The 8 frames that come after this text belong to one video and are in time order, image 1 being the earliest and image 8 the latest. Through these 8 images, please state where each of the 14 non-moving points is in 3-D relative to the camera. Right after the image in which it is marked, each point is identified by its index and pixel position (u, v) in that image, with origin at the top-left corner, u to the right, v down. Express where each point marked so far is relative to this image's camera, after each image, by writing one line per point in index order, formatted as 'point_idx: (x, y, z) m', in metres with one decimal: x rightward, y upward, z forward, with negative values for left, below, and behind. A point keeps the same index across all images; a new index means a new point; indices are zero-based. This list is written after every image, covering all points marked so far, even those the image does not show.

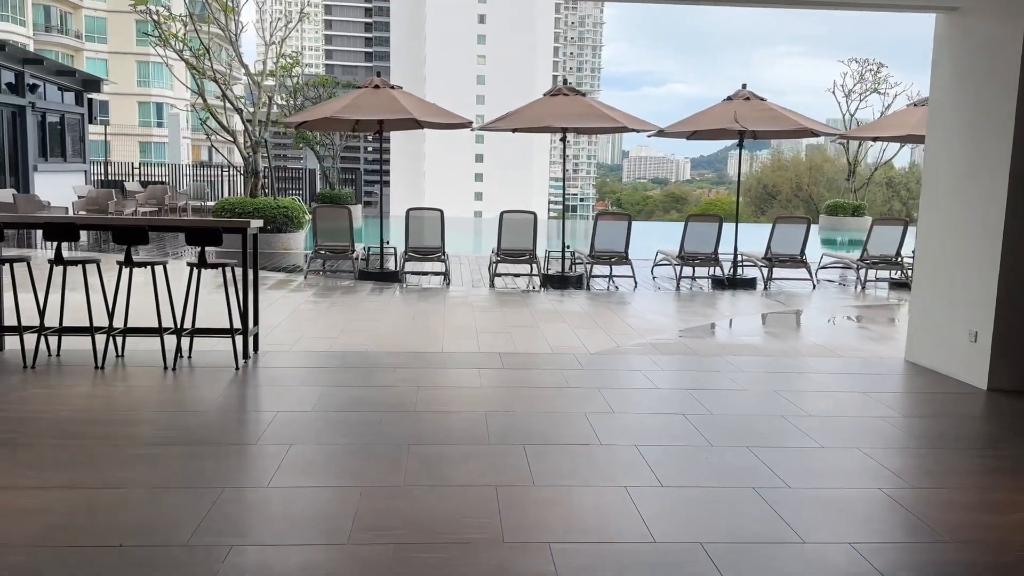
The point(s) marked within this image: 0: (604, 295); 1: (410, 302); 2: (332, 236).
0: (+1.0, -0.1, +9.1) m
1: (-1.0, -0.1, +7.9) m
2: (-2.1, +0.6, +9.7) m
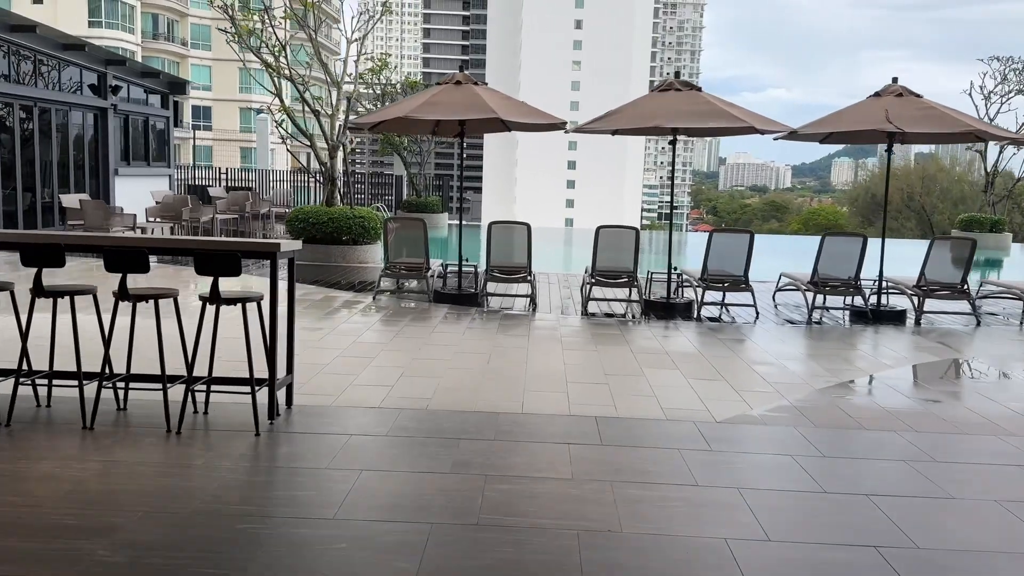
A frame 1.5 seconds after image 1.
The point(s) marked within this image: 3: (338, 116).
0: (+1.9, -0.4, +7.7) m
1: (-0.2, -0.4, +6.7) m
2: (-1.1, +0.4, +8.6) m
3: (-2.6, +2.5, +12.5) m
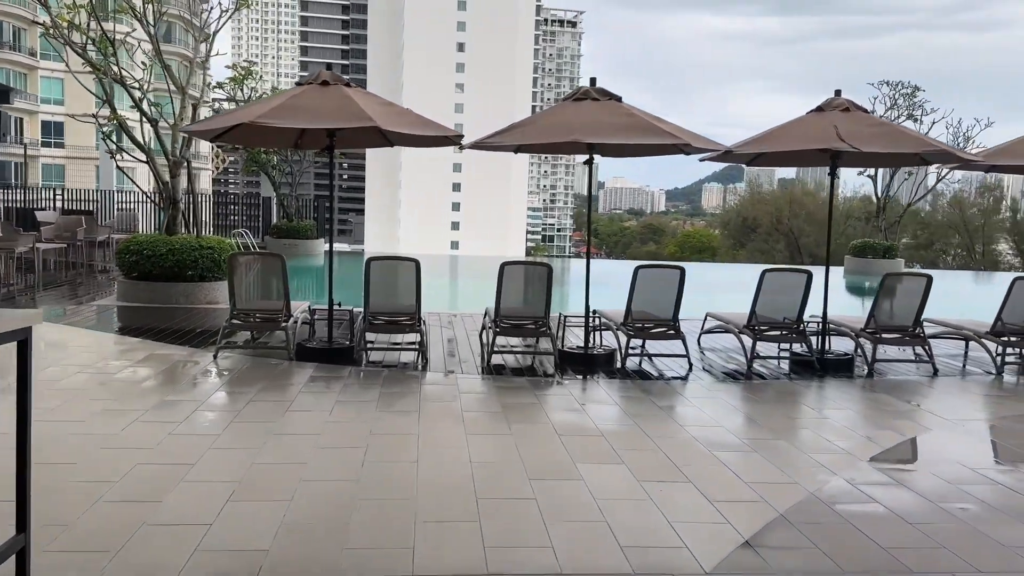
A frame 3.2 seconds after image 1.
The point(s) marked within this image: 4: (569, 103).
0: (+1.0, -0.7, +6.4) m
1: (-0.9, -0.7, +5.1) m
2: (-2.1, 0.0, +6.9) m
3: (-4.1, +2.0, +10.5) m
4: (+0.5, +1.4, +6.5) m
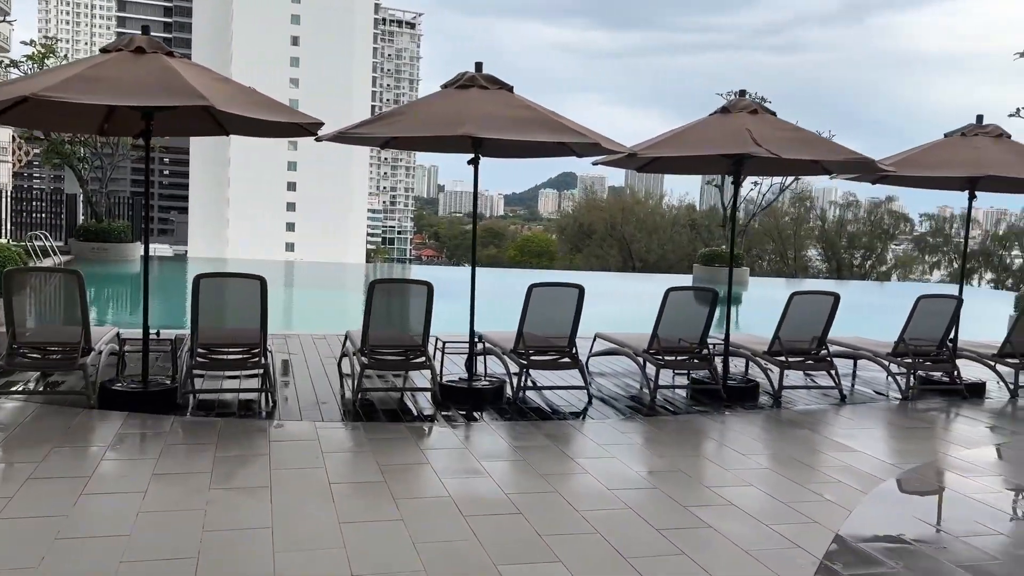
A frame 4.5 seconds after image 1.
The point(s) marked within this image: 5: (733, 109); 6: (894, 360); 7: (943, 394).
0: (+0.2, -0.9, +5.4) m
1: (-1.4, -0.9, +3.8) m
2: (-2.9, -0.2, +5.3) m
3: (-5.6, +1.8, +8.5) m
4: (-0.4, +1.3, +5.5) m
5: (+1.6, +1.3, +6.1) m
6: (+3.2, -0.6, +7.0) m
7: (+3.7, -0.9, +7.1) m
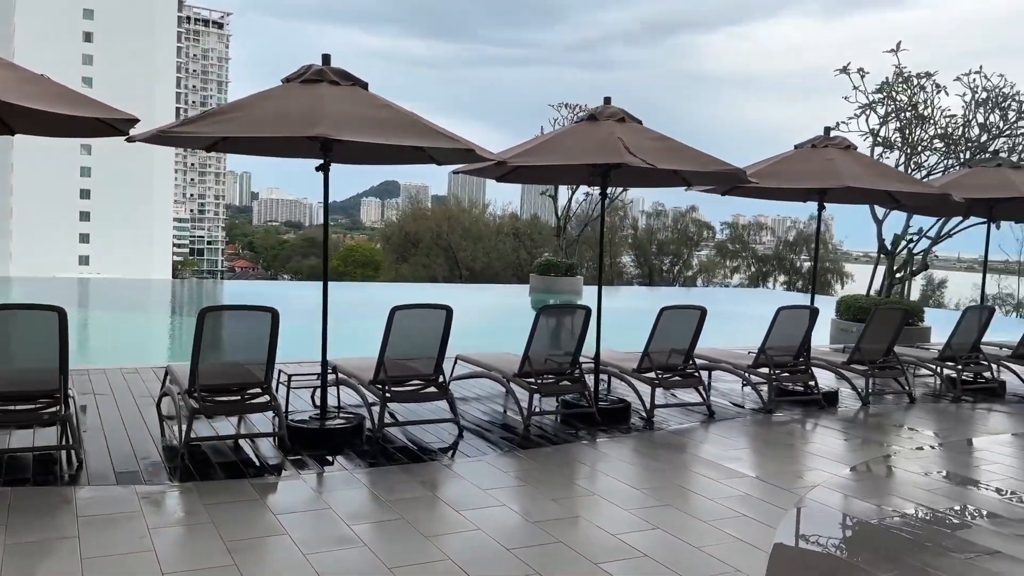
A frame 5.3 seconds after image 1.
0: (-0.6, -1.0, +4.8) m
1: (-1.8, -1.0, +2.8) m
2: (-3.6, -0.4, +4.0) m
3: (-7.0, +1.5, +6.6) m
4: (-1.2, +1.1, +4.7) m
5: (+0.6, +1.2, +5.8) m
6: (+2.0, -0.7, +7.0) m
7: (+2.5, -1.0, +7.2) m
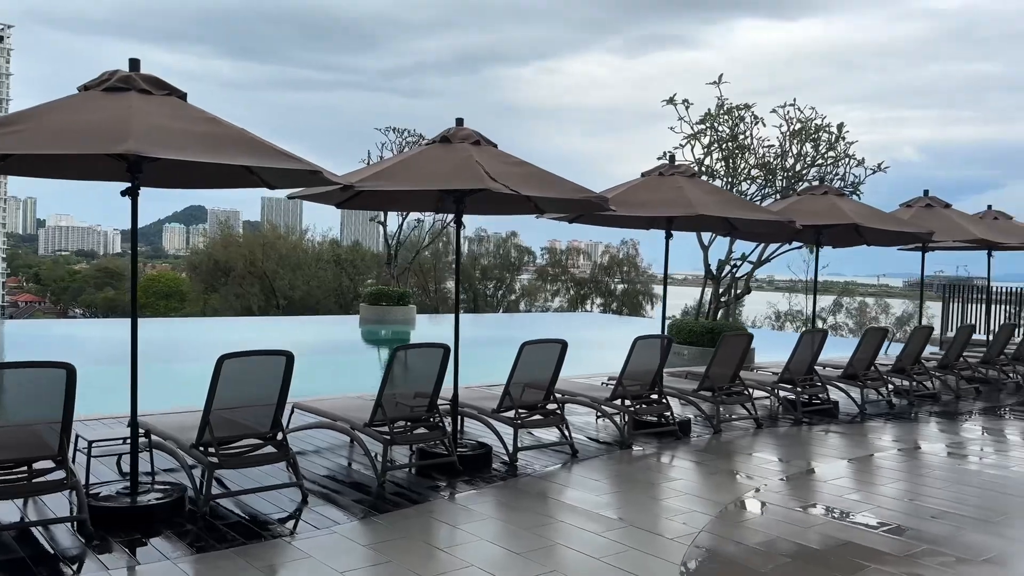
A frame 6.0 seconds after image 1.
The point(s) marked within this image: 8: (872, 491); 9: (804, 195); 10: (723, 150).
0: (-1.2, -1.2, +4.1) m
1: (-2.1, -1.2, +1.9) m
2: (-4.1, -0.6, +2.7) m
3: (-8.0, +1.1, +4.6) m
4: (-1.9, +0.9, +3.9) m
5: (-0.4, +1.0, +5.4) m
6: (+0.8, -0.9, +6.8) m
7: (+1.2, -1.2, +7.0) m
8: (+2.5, -1.4, +5.8) m
9: (+3.0, +1.0, +8.7) m
10: (+3.4, +2.2, +13.2) m
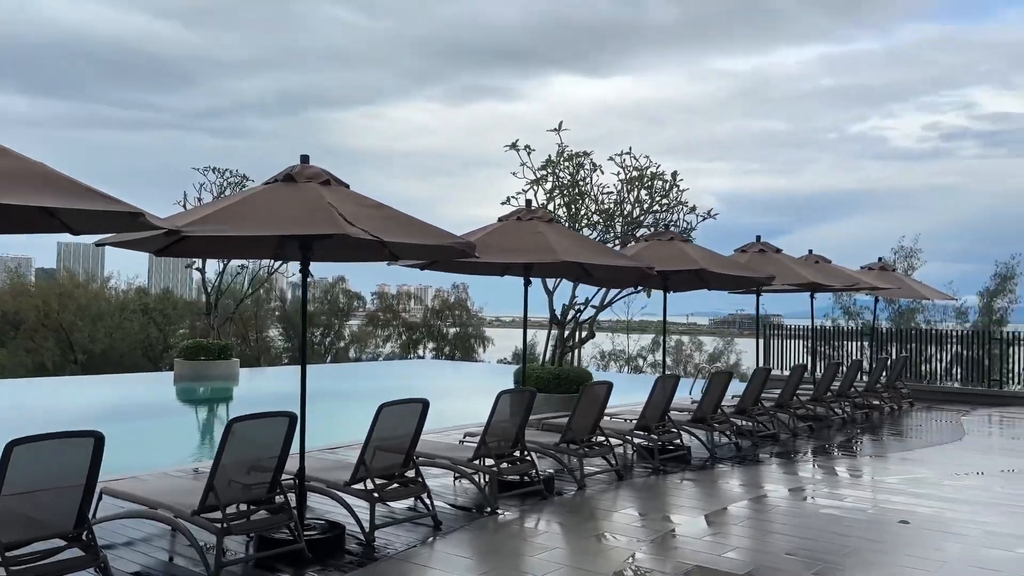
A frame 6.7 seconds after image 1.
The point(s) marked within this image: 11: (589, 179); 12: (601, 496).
0: (-1.7, -1.5, +3.2) m
1: (-2.1, -1.4, +0.9) m
2: (-4.3, -0.9, +1.3) m
3: (-8.5, +0.7, +2.4) m
4: (-2.4, +0.6, +3.0) m
5: (-1.2, +0.6, +4.8) m
6: (-0.3, -1.3, +6.3) m
7: (+0.1, -1.6, +6.6) m
8: (+1.6, -1.7, +5.7) m
9: (+1.4, +0.5, +8.7) m
10: (+0.8, +1.5, +13.2) m
11: (+1.2, +1.7, +13.4) m
12: (+0.7, -1.7, +6.8) m
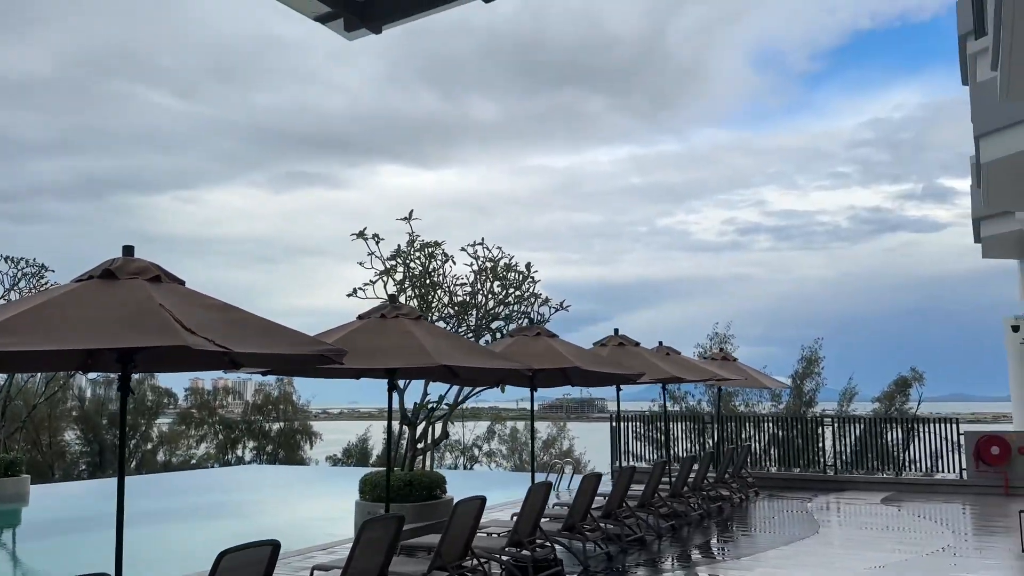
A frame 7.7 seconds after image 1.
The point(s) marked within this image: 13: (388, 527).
0: (-1.9, -1.9, +2.0) m
1: (-1.9, -1.5, -0.3) m
2: (-4.1, -1.1, -0.3) m
3: (-8.5, +0.4, +0.1) m
4: (-2.6, +0.3, +1.9) m
5: (-1.8, +0.1, +3.8) m
6: (-1.1, -2.0, +5.3) m
7: (-0.8, -2.4, +5.6) m
8: (+0.8, -2.4, +5.0) m
9: (0.0, -0.5, +8.2) m
10: (-1.5, 0.0, +12.5) m
11: (-1.1, +0.3, +12.8) m
12: (-0.2, -2.4, +6.0) m
13: (-0.8, -1.6, +5.5) m
